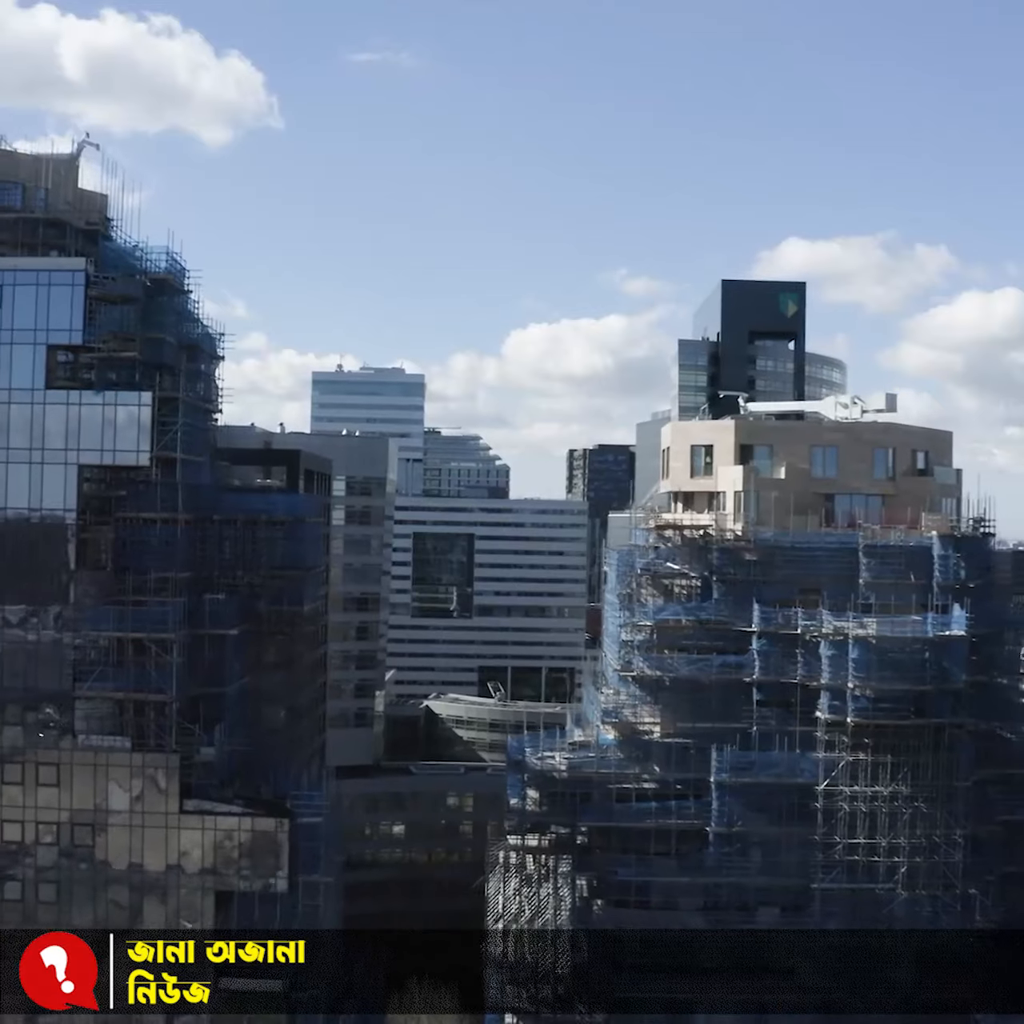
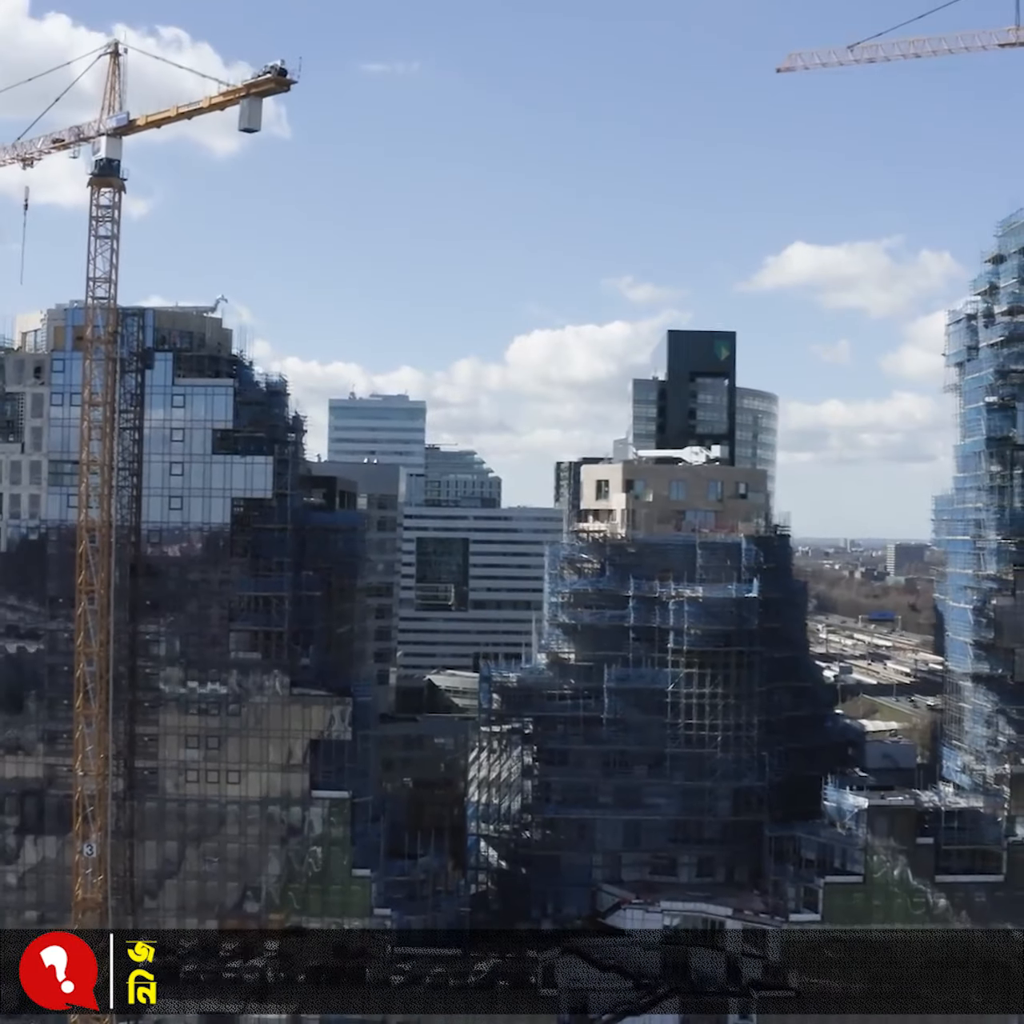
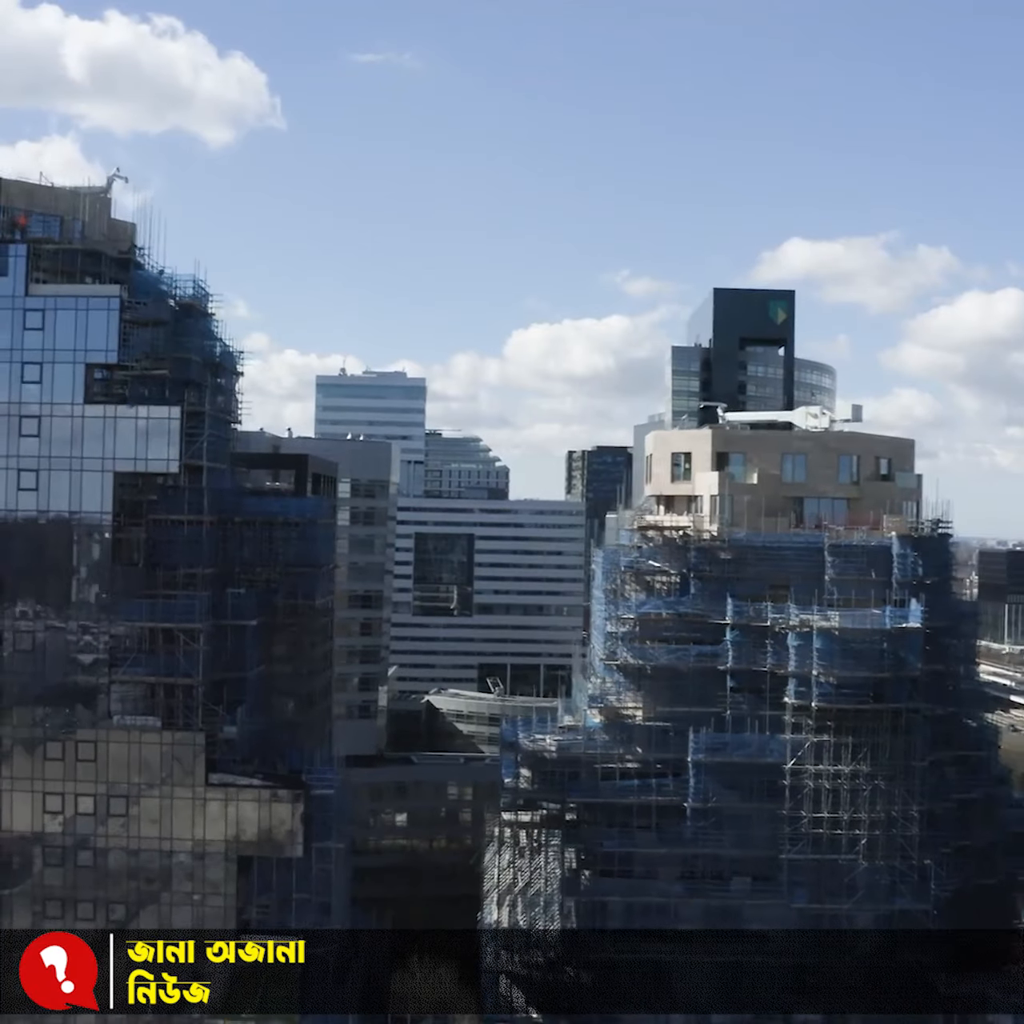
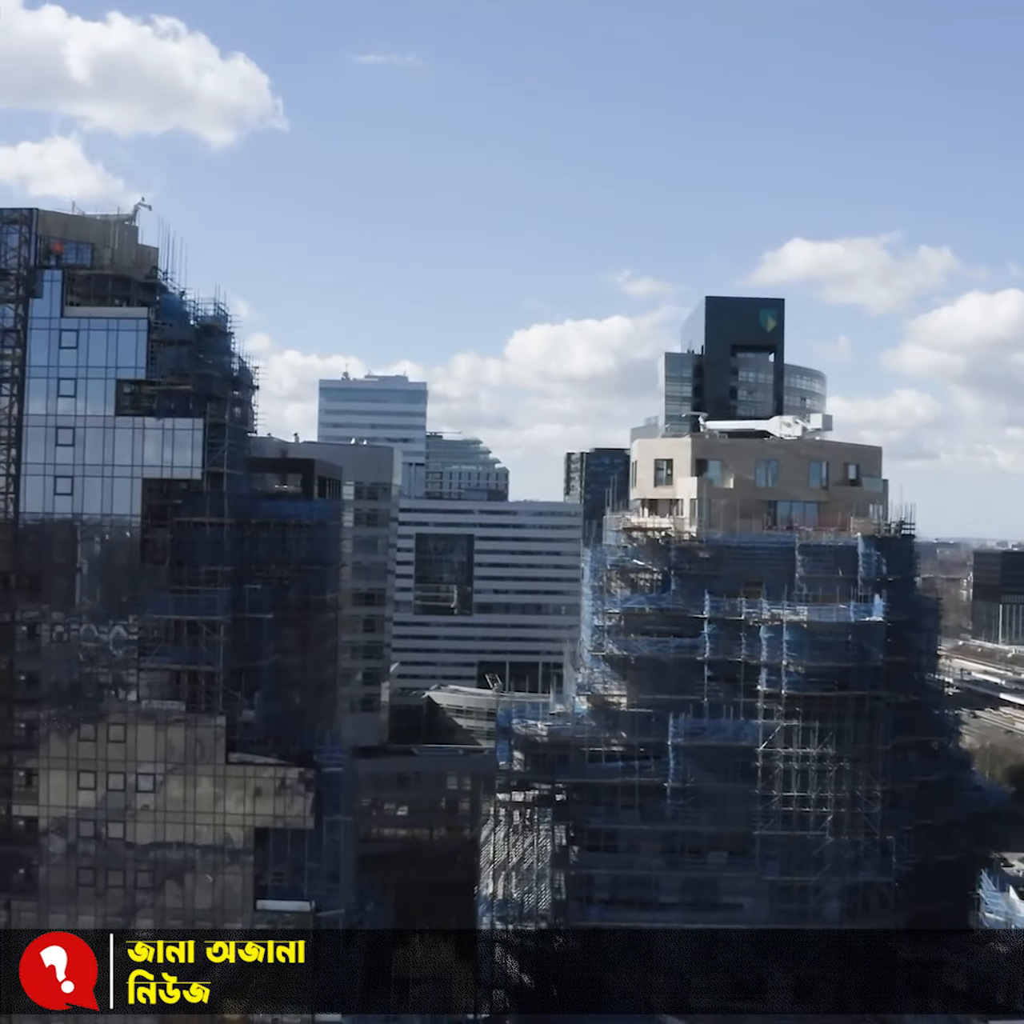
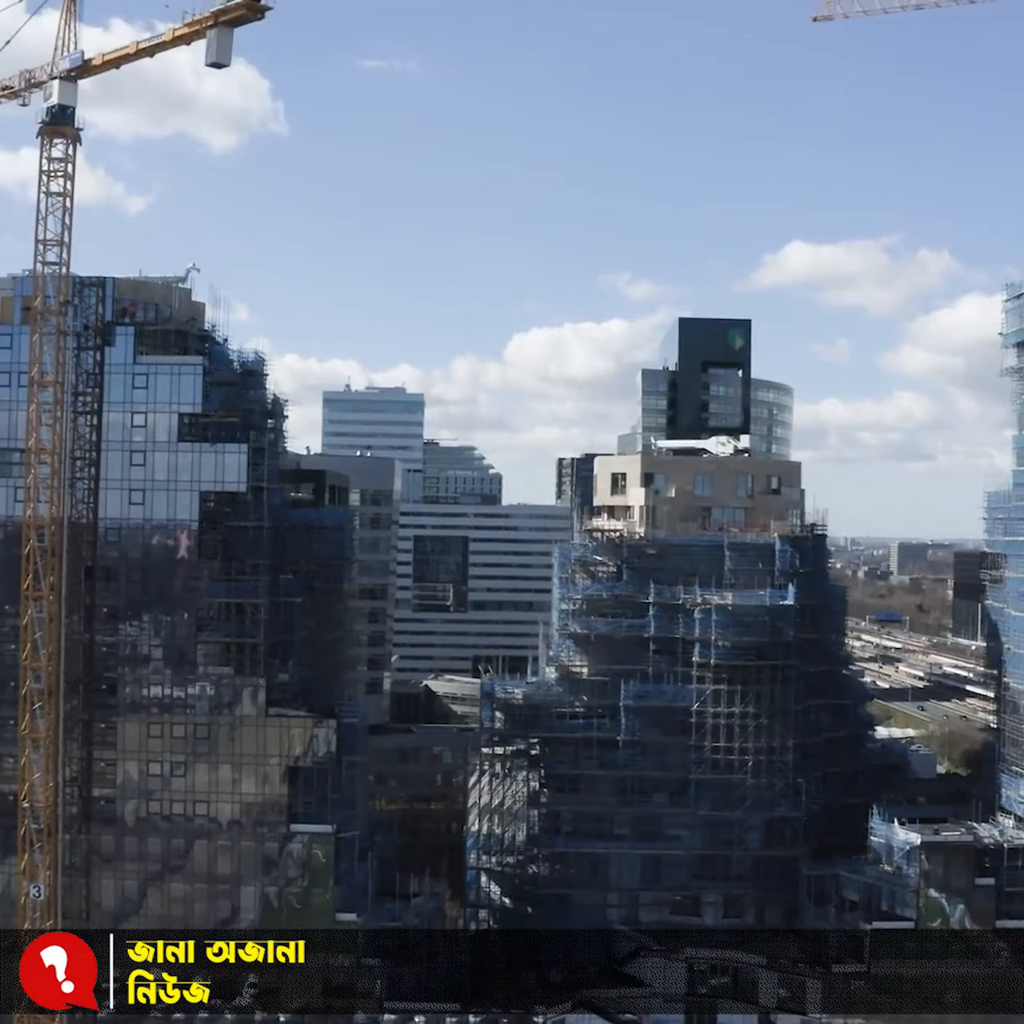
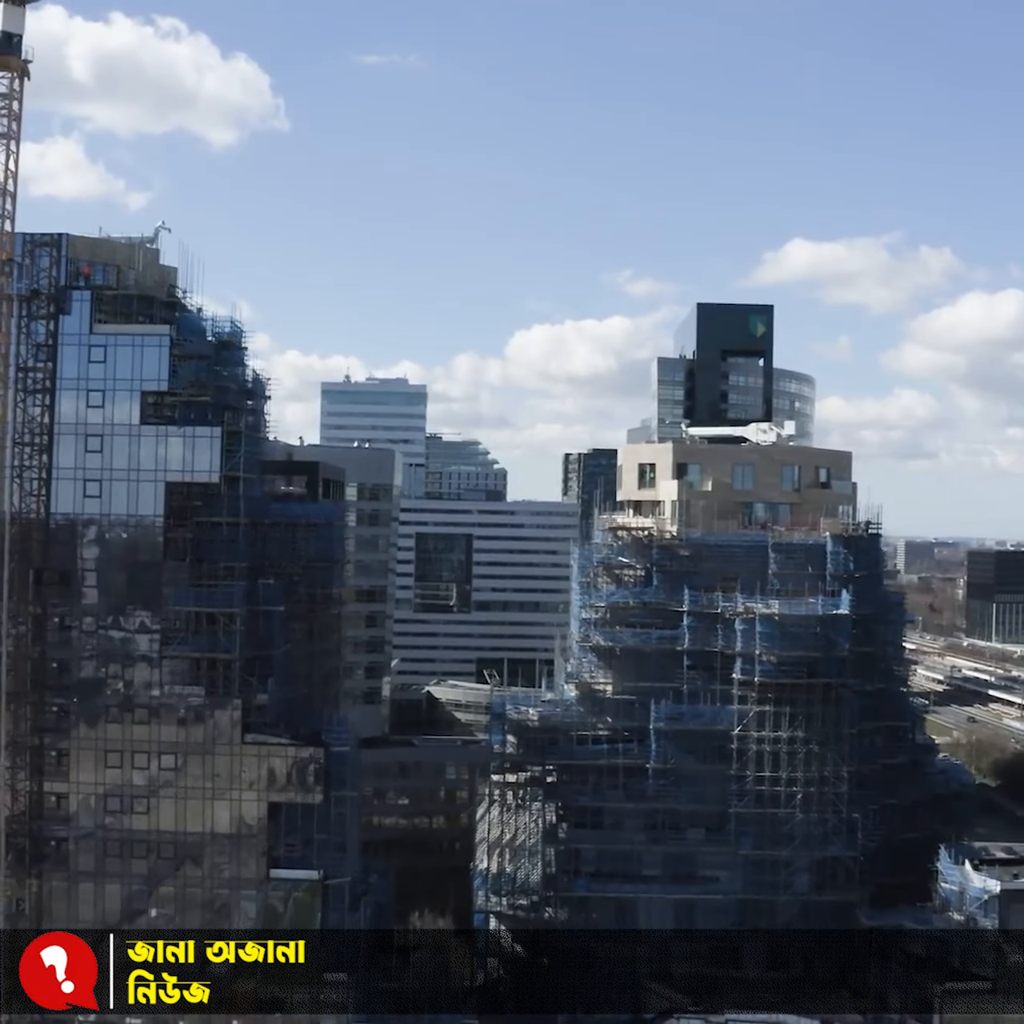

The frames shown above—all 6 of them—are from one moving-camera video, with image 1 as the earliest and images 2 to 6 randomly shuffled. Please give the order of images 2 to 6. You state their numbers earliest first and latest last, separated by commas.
3, 4, 6, 5, 2
